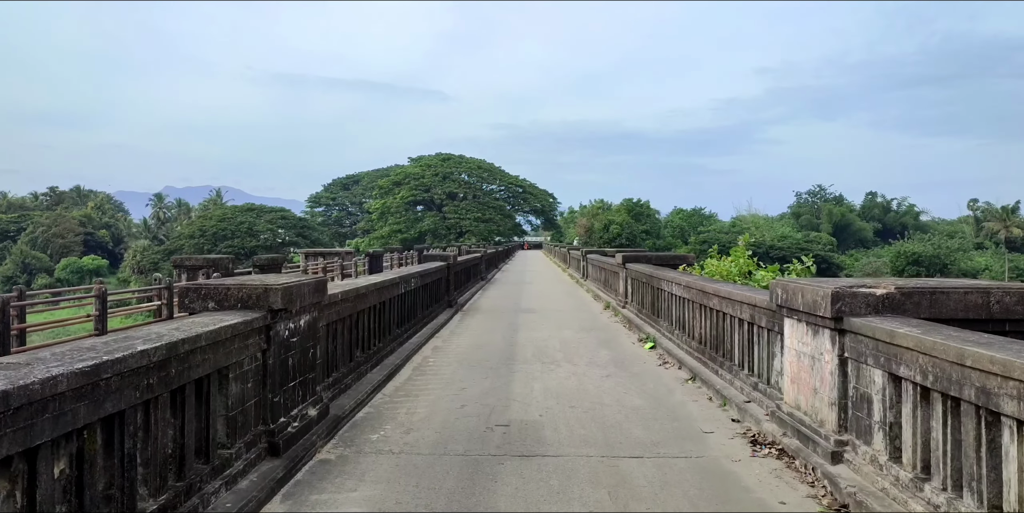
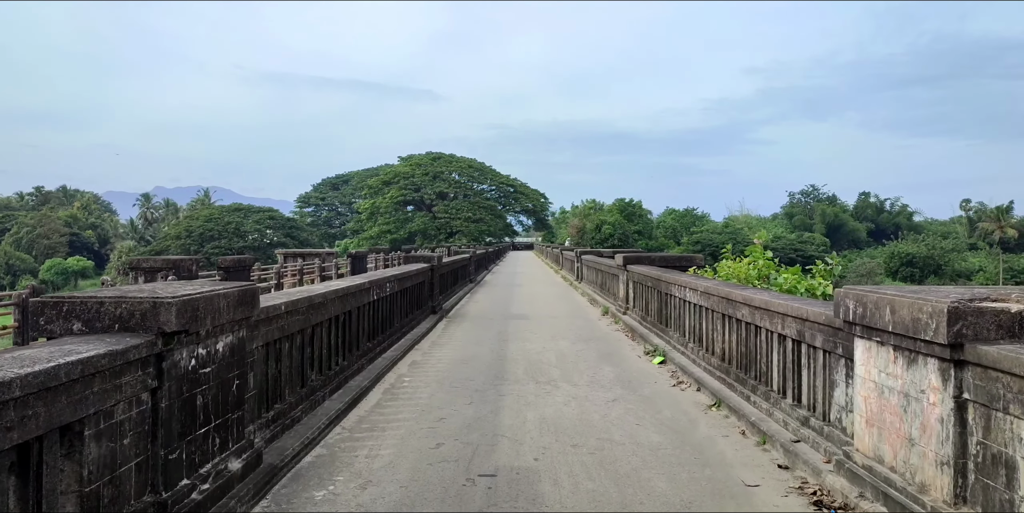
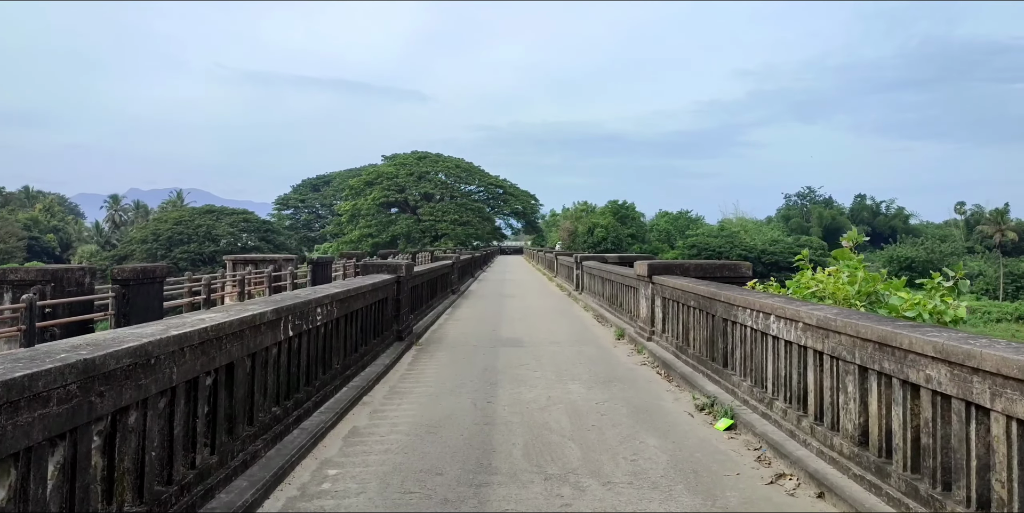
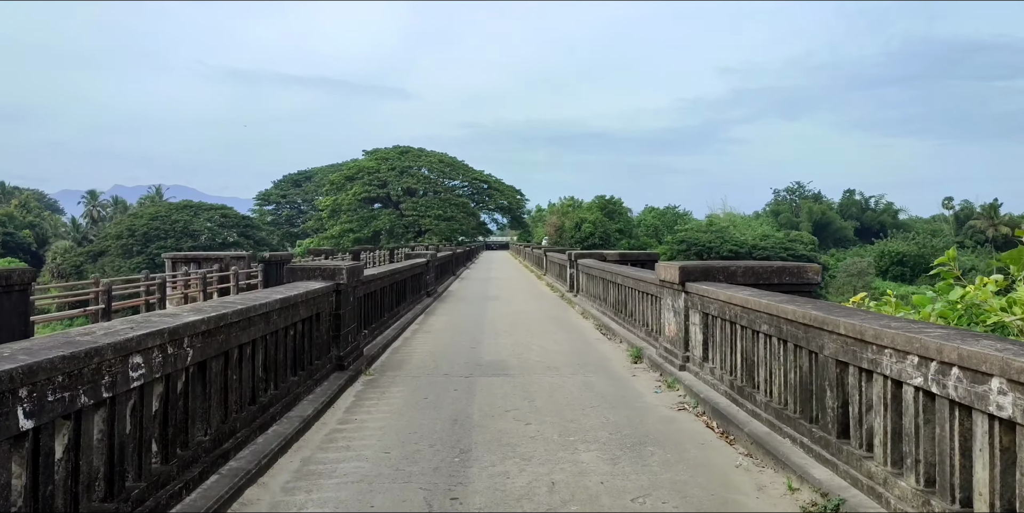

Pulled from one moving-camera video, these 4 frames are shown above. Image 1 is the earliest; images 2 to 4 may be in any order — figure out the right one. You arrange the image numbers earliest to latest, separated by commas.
2, 3, 4
